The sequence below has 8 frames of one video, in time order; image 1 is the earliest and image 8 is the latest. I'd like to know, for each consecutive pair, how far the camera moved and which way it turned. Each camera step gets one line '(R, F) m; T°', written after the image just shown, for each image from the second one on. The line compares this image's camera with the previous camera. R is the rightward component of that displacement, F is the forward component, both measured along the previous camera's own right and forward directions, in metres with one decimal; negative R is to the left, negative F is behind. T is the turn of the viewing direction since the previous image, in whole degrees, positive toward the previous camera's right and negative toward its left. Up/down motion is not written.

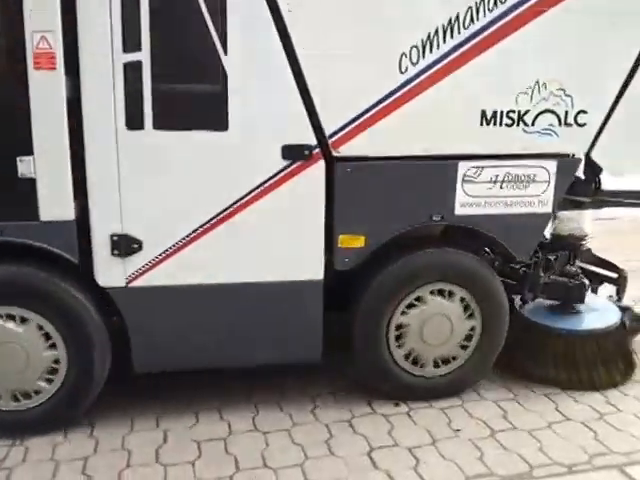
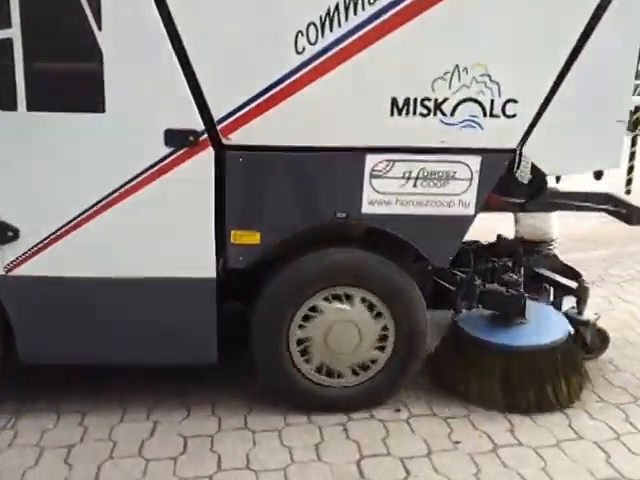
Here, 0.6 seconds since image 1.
(+0.6, +0.2) m; -8°
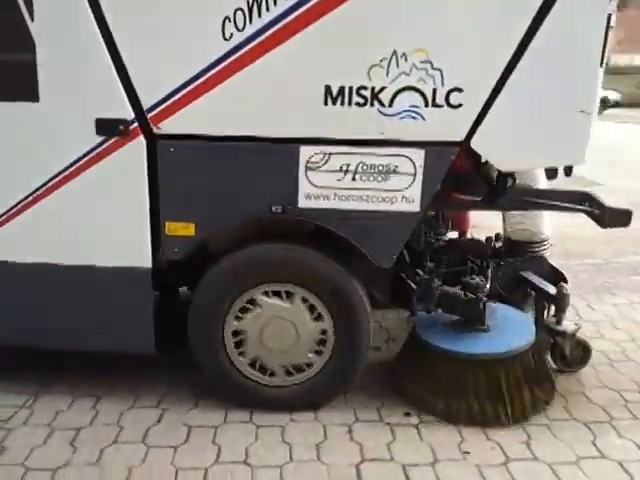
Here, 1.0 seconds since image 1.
(+0.5, +0.1) m; -7°
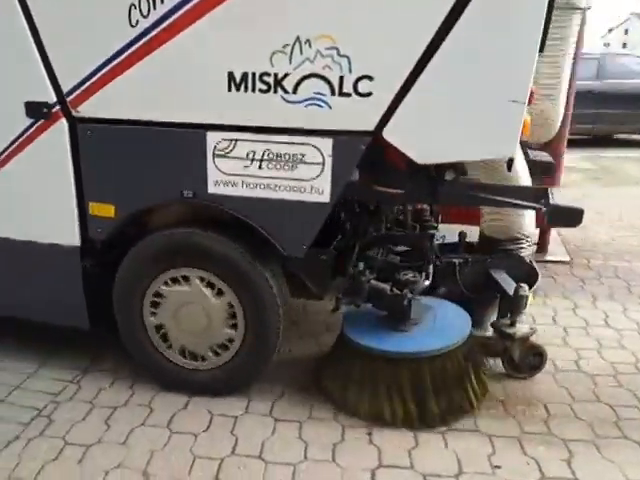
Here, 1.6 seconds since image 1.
(+0.6, +0.2) m; -11°
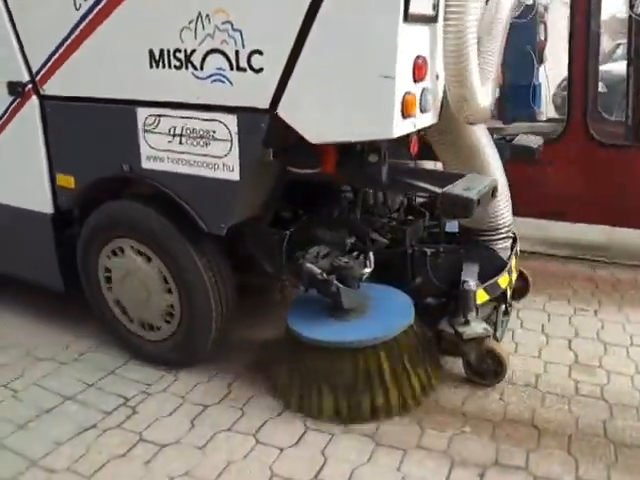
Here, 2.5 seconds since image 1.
(+0.5, +0.5) m; -16°
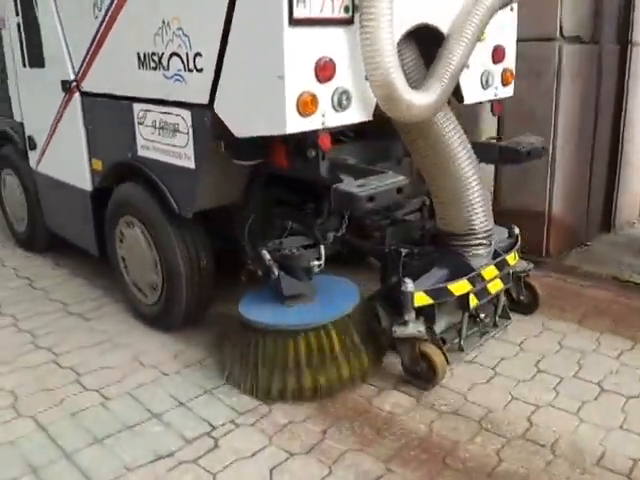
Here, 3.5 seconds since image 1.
(+0.3, +0.8) m; -15°
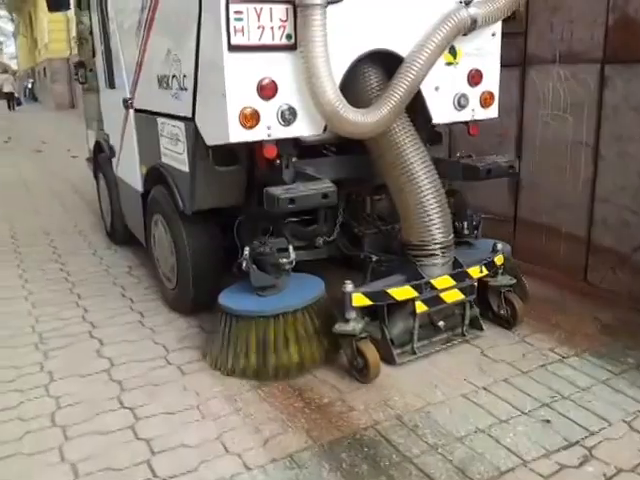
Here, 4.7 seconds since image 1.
(+0.1, +0.3) m; -2°
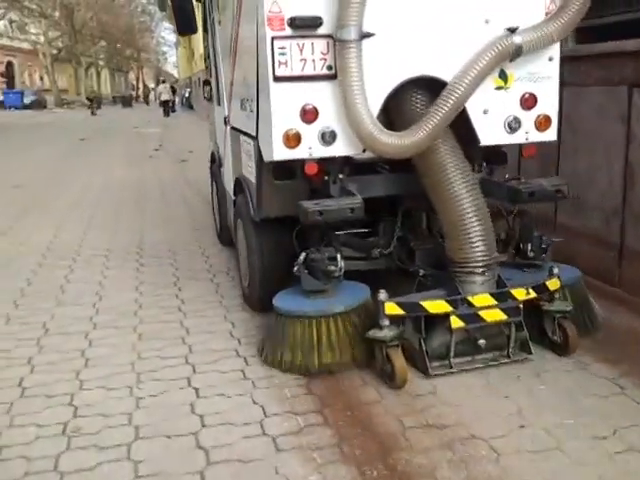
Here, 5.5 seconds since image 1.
(0.0, 0.0) m; -3°
